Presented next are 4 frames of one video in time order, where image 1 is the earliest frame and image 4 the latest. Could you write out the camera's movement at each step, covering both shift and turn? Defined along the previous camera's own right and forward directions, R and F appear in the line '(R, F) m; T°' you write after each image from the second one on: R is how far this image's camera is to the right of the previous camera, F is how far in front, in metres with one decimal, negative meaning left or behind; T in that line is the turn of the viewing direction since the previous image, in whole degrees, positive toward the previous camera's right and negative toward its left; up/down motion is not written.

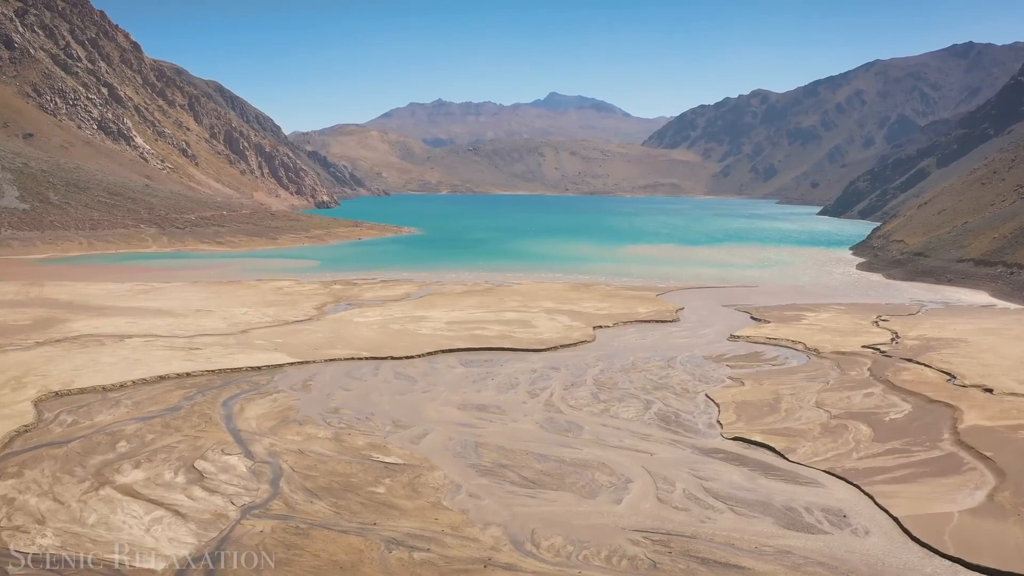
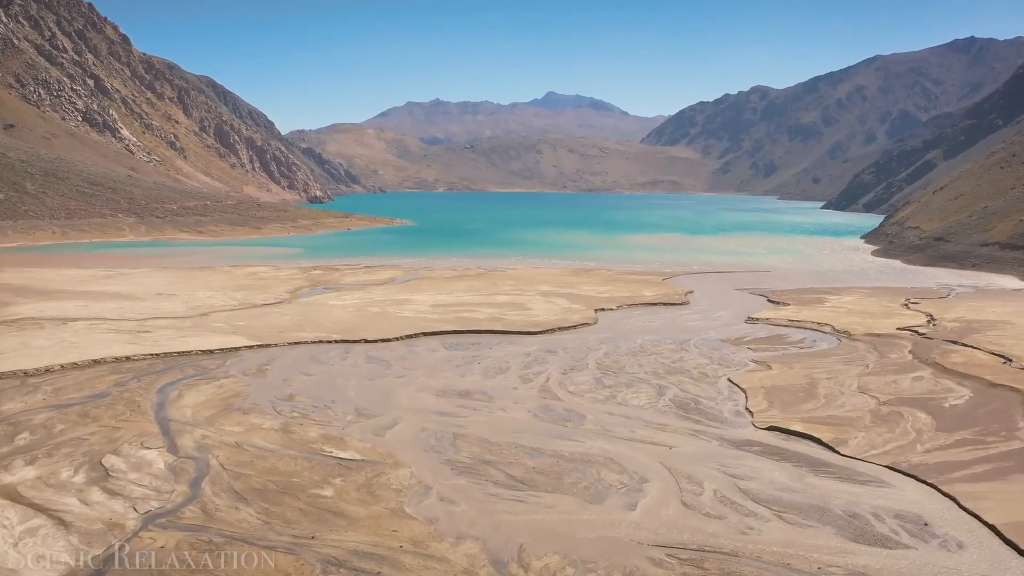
(+0.3, +3.8) m; 0°
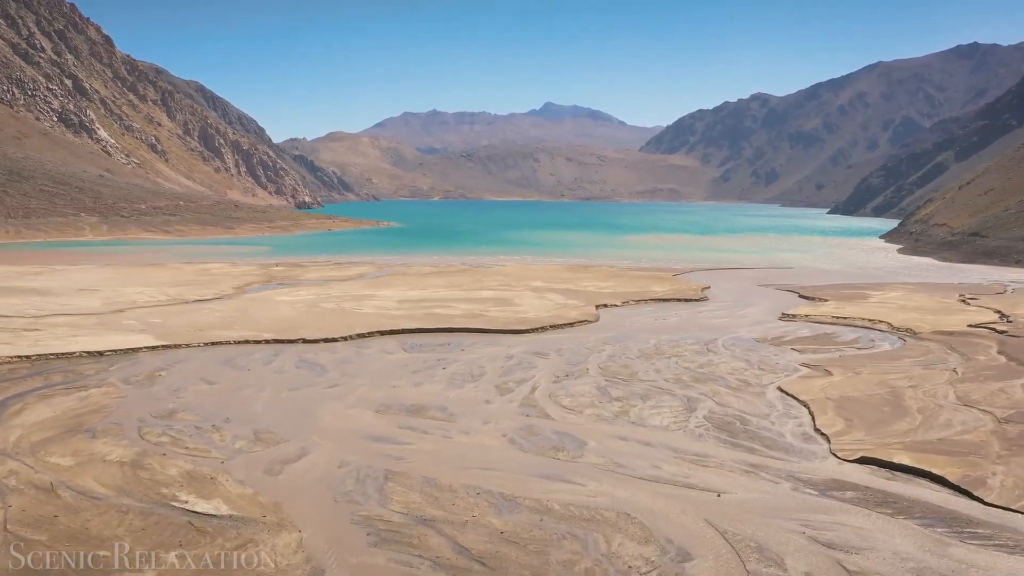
(+0.6, +5.7) m; 0°
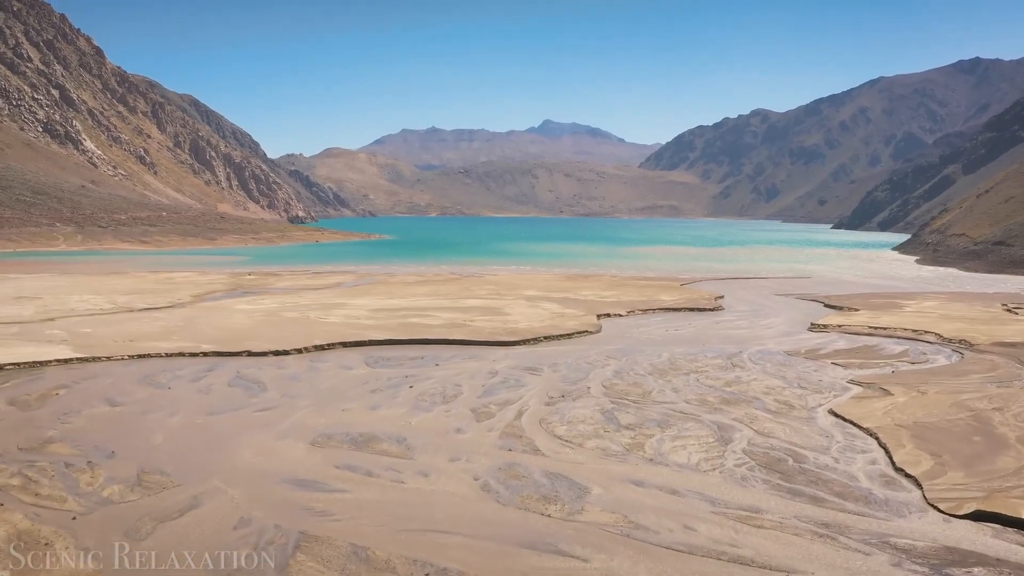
(+0.3, +3.3) m; 0°
